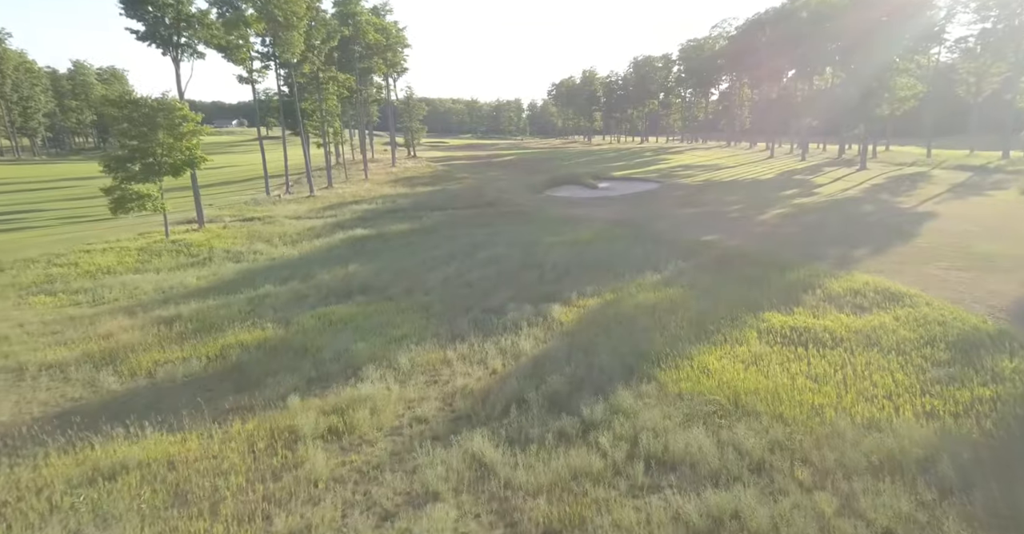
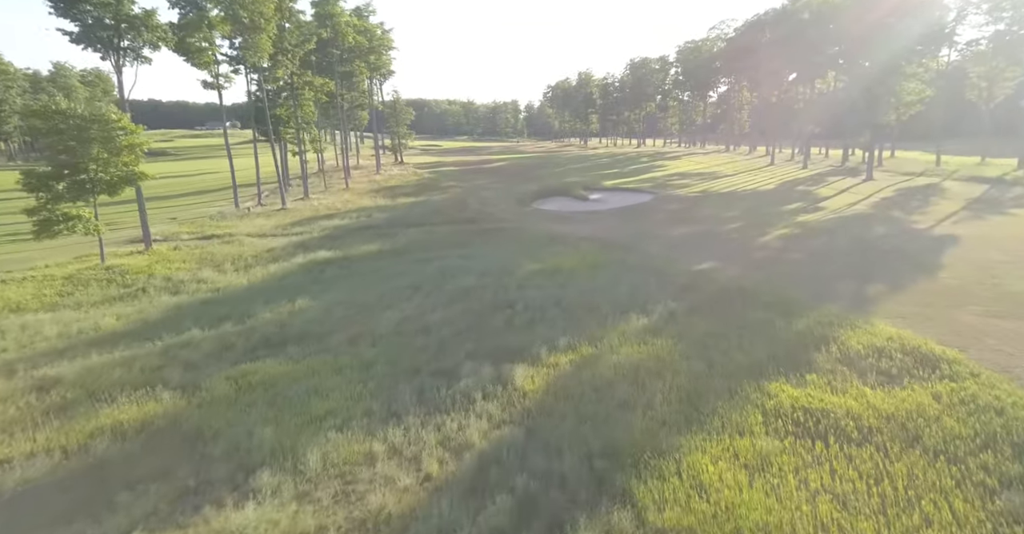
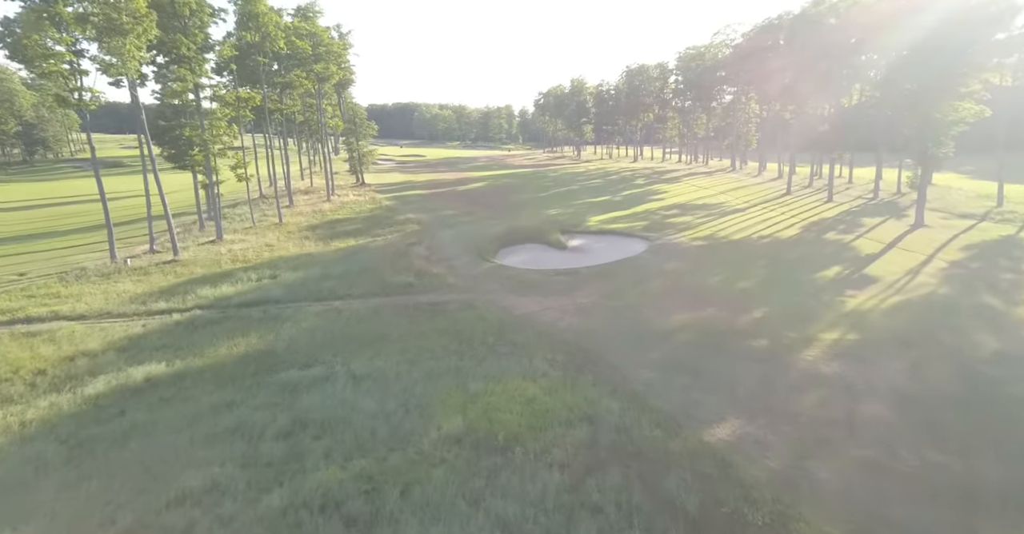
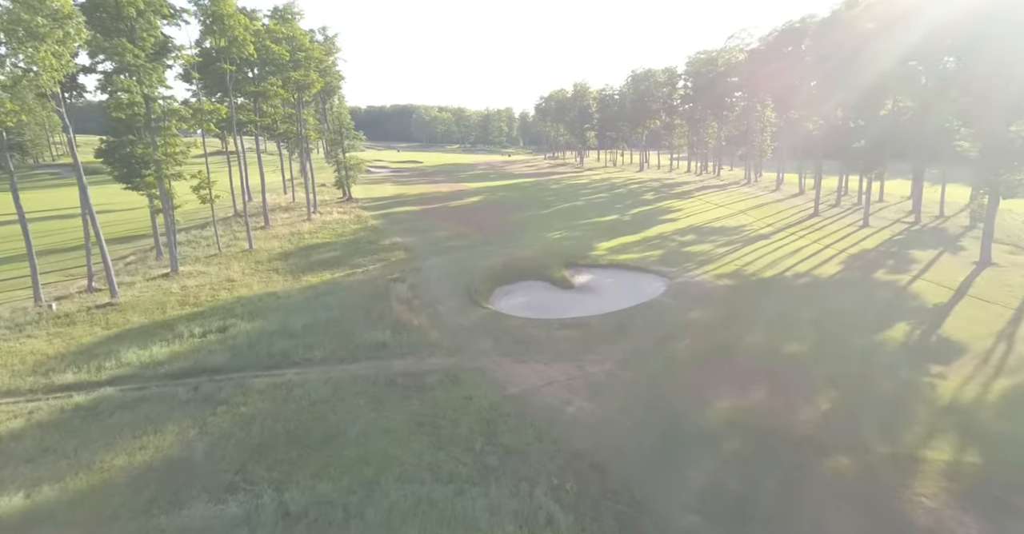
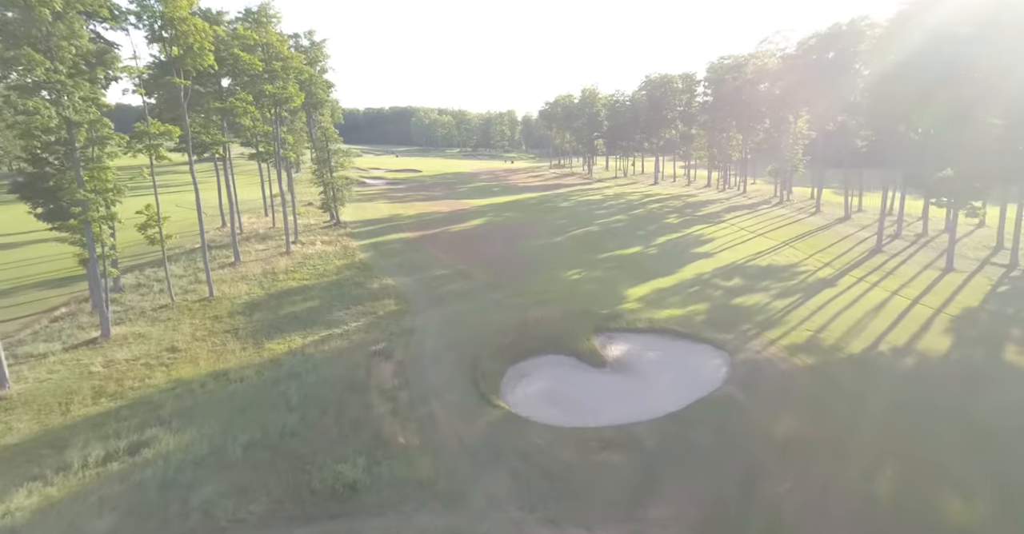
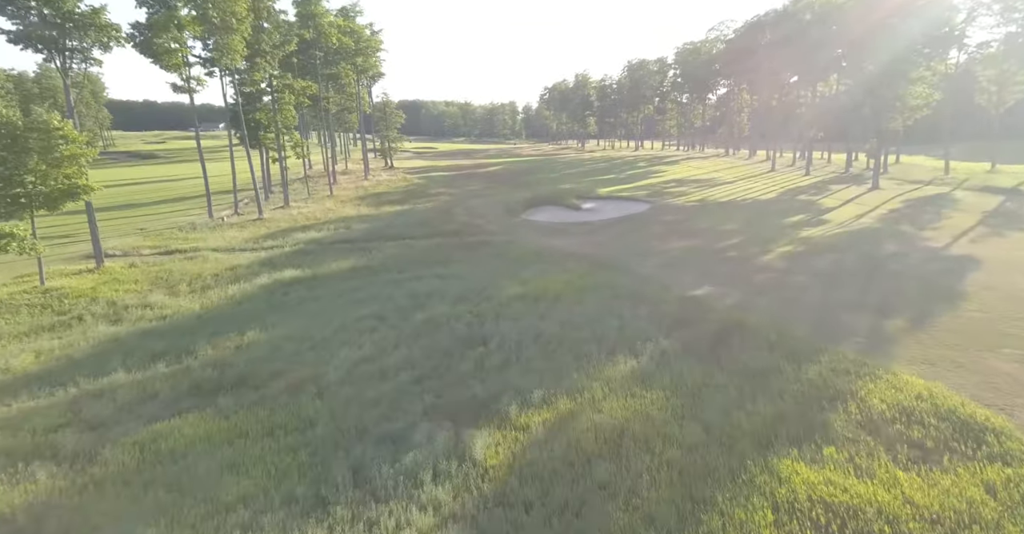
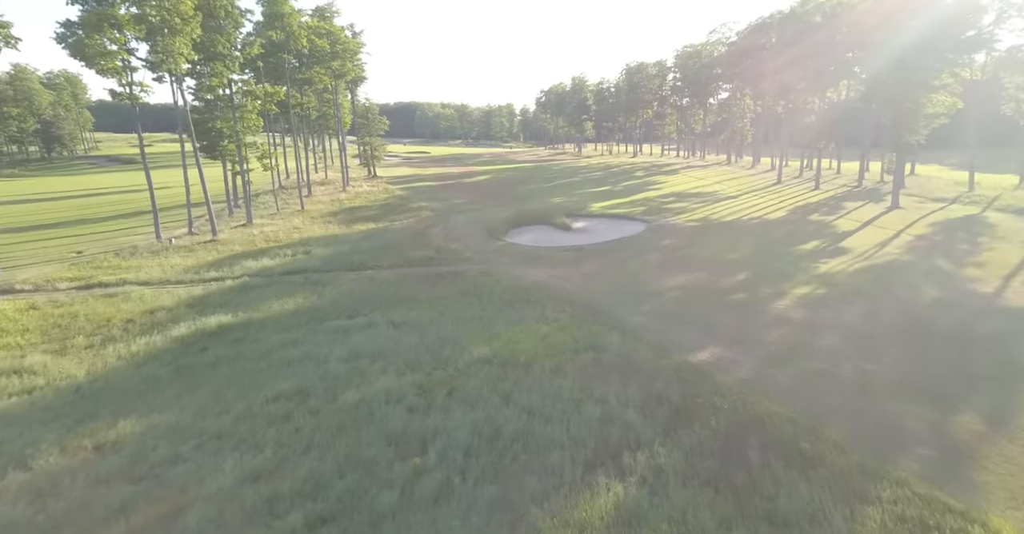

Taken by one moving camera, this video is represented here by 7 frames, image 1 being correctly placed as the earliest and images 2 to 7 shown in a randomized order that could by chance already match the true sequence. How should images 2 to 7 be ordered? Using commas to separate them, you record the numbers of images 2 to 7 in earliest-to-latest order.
2, 6, 7, 3, 4, 5
